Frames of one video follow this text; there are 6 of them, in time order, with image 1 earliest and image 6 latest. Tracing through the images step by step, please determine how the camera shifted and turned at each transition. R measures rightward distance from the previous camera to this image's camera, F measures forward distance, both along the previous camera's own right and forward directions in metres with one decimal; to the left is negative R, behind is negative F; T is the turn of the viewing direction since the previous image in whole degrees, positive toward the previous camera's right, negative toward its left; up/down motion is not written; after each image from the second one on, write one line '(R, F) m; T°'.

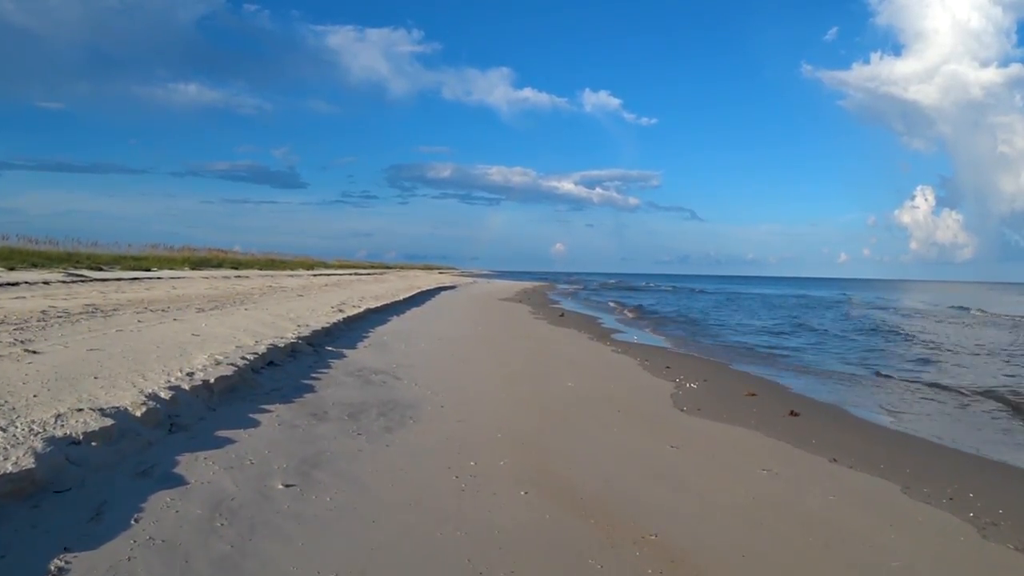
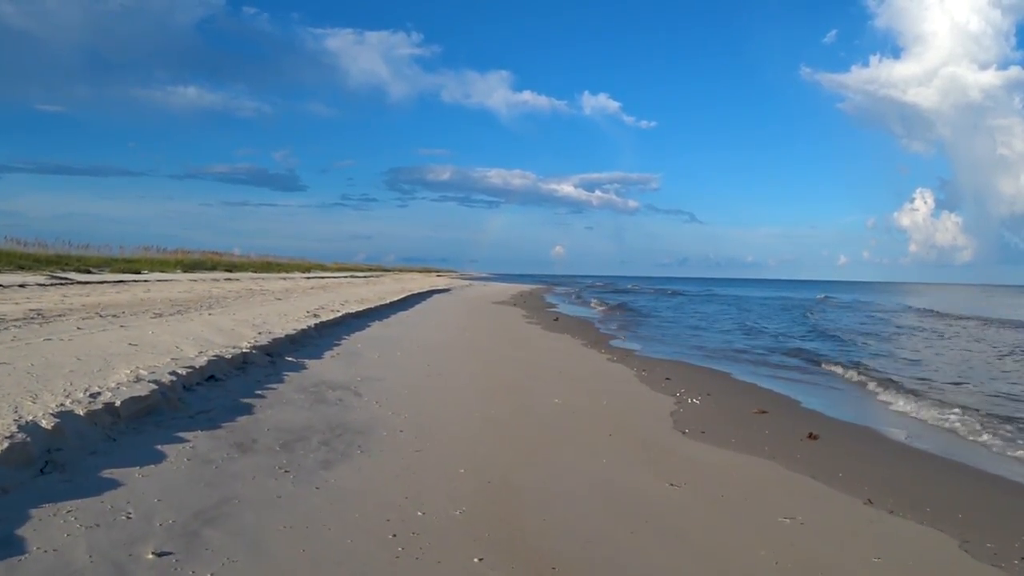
(+0.3, +1.2) m; 0°
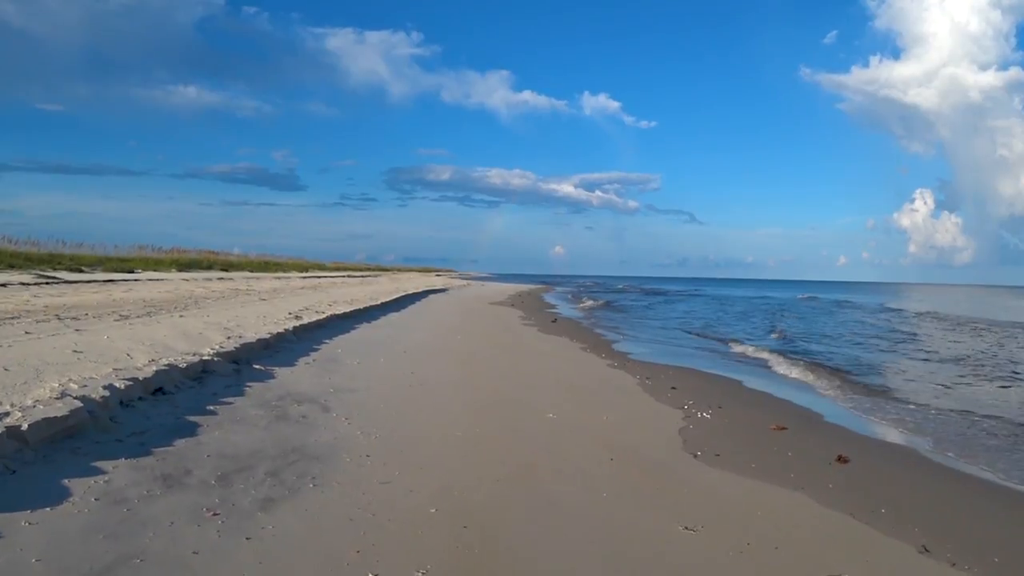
(+0.1, +0.9) m; 0°
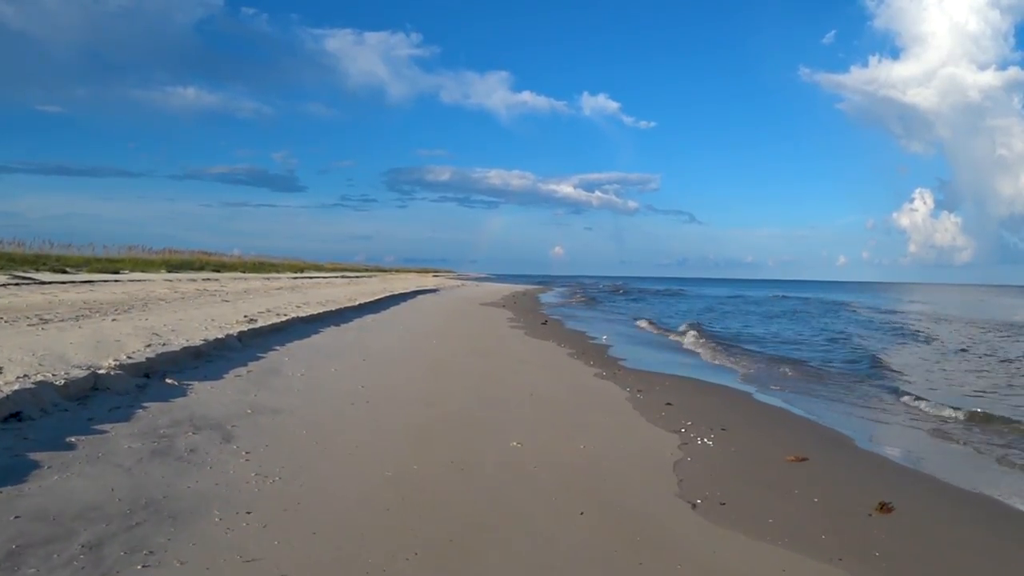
(+0.4, +1.5) m; 0°
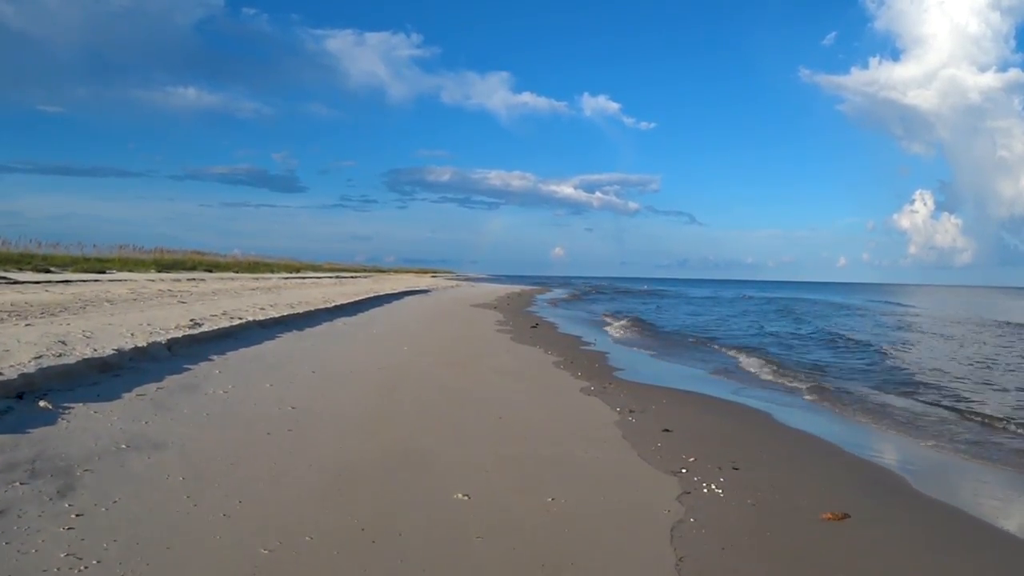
(+0.4, +1.5) m; 0°
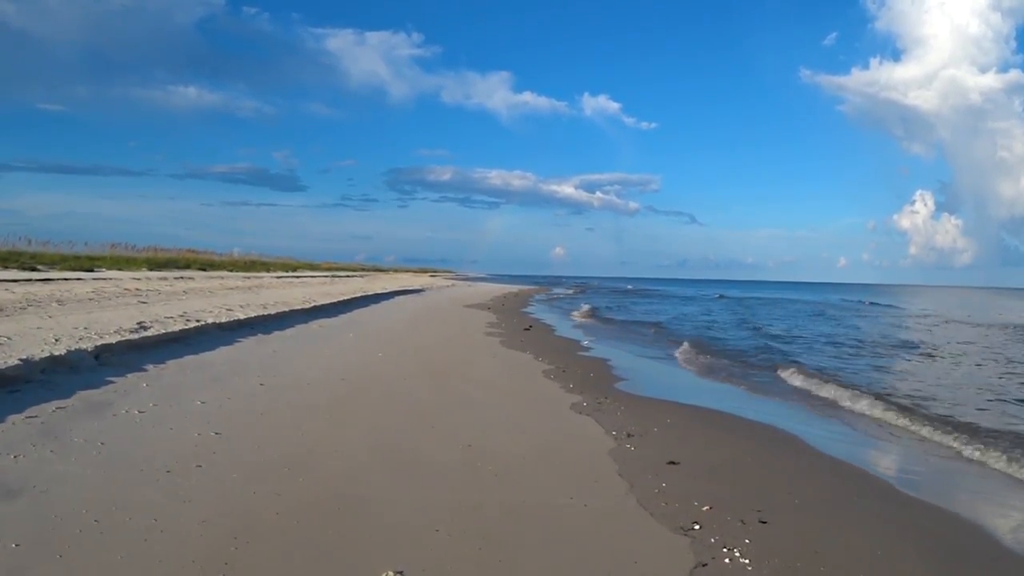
(+0.2, +1.2) m; 0°
